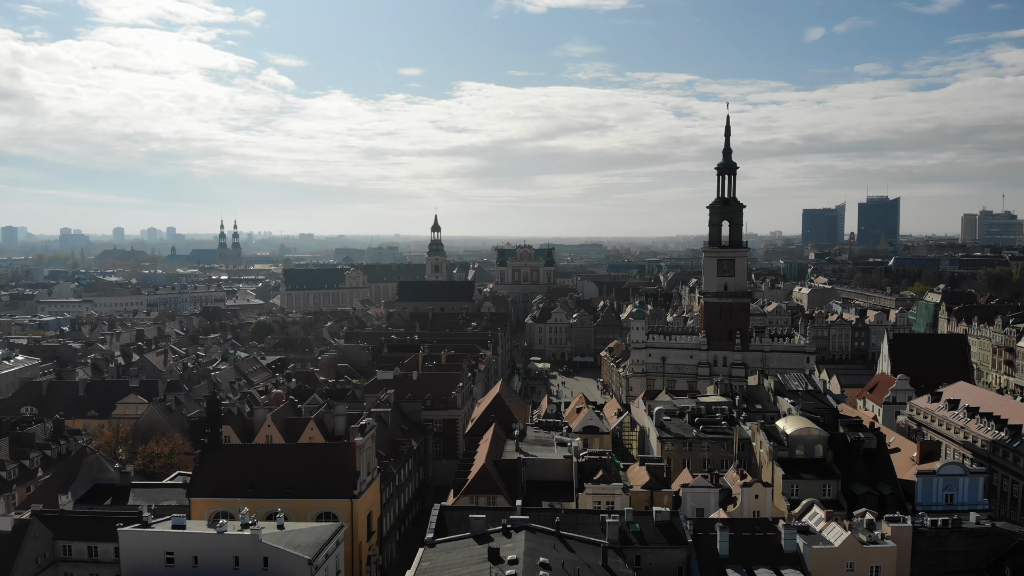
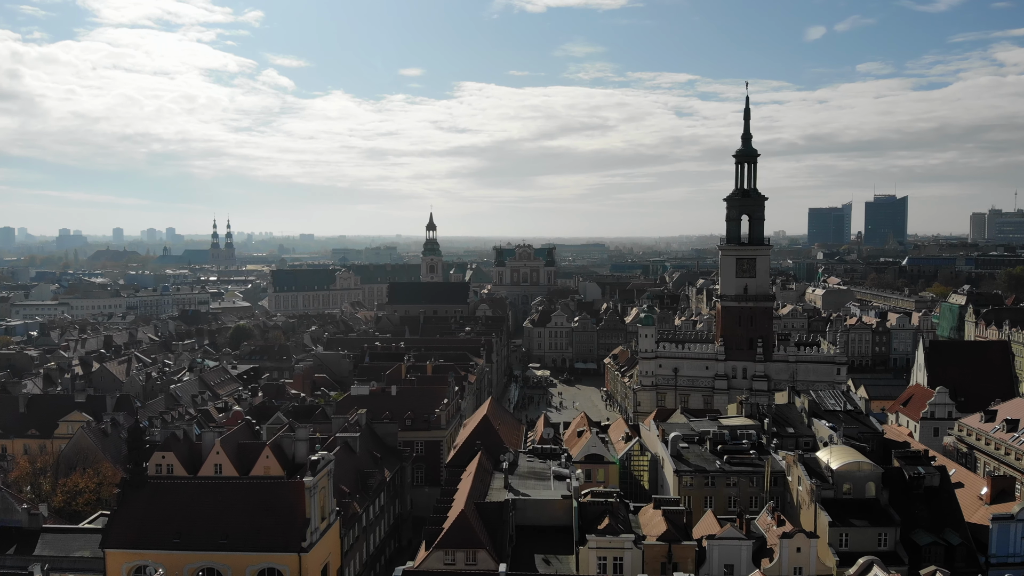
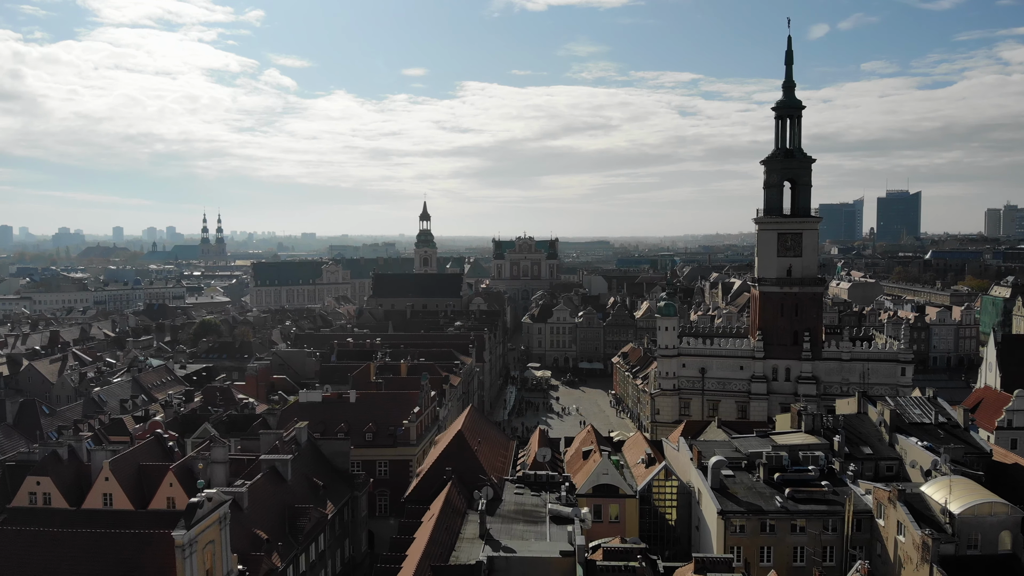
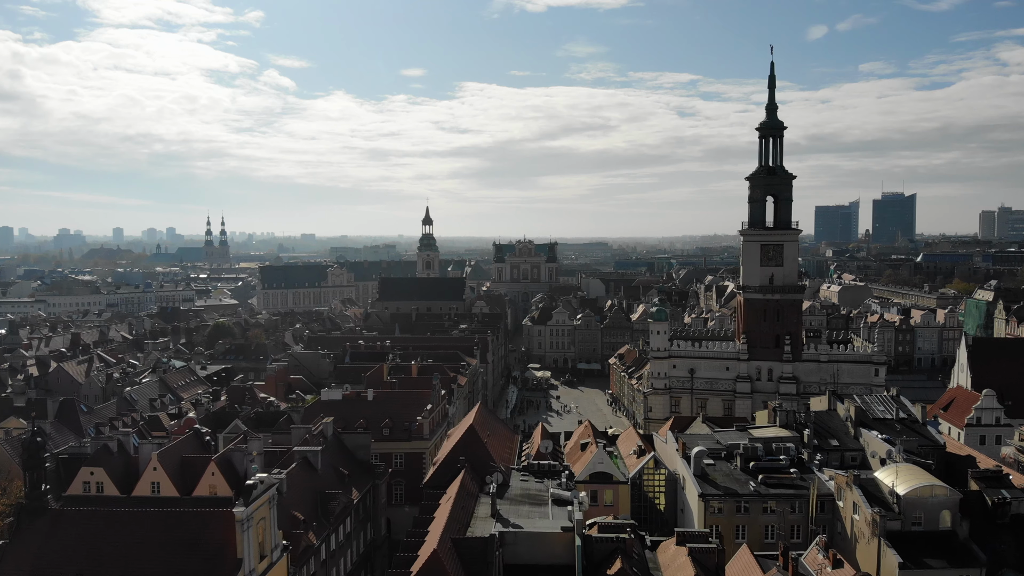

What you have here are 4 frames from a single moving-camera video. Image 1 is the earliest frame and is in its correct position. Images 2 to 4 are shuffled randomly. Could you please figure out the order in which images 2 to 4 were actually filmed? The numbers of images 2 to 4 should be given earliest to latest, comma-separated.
2, 4, 3
